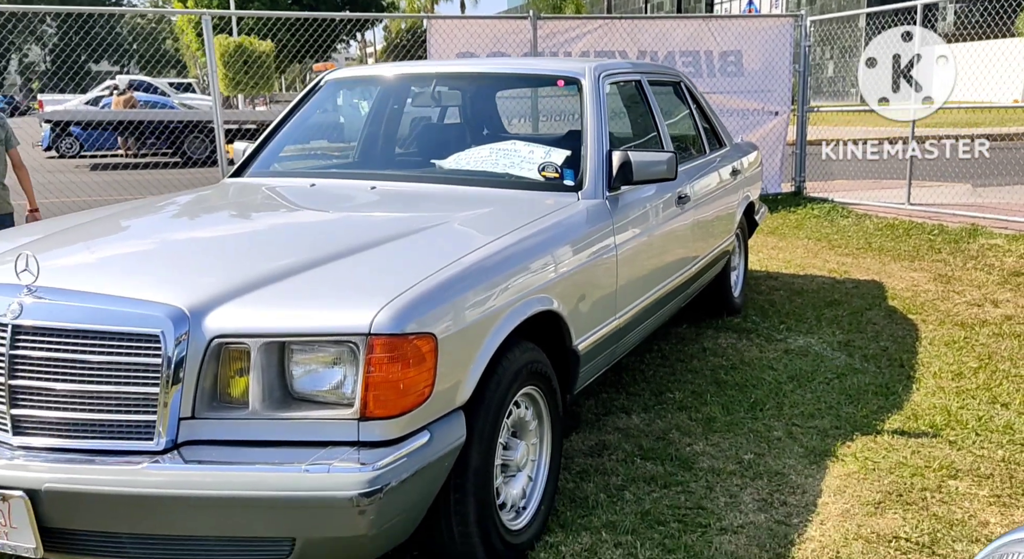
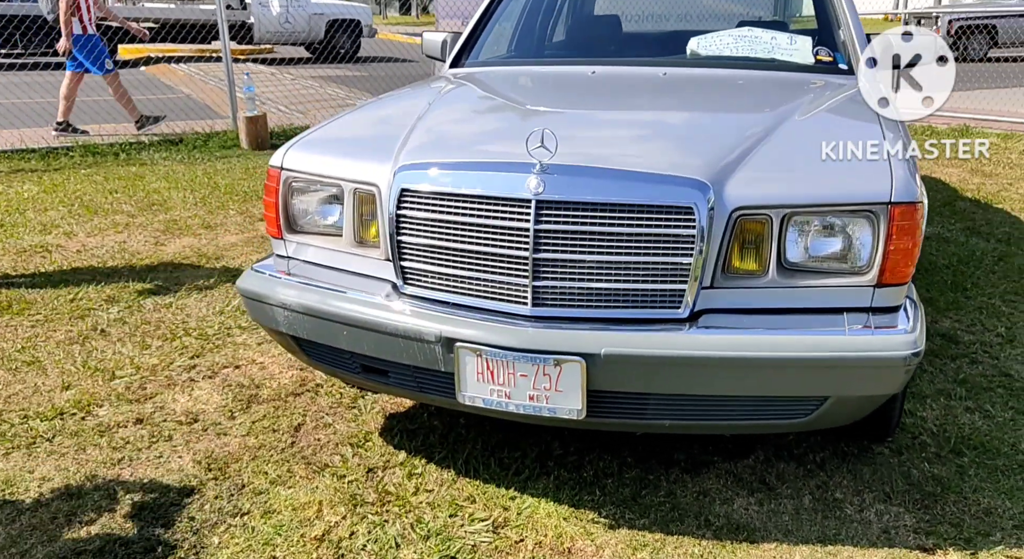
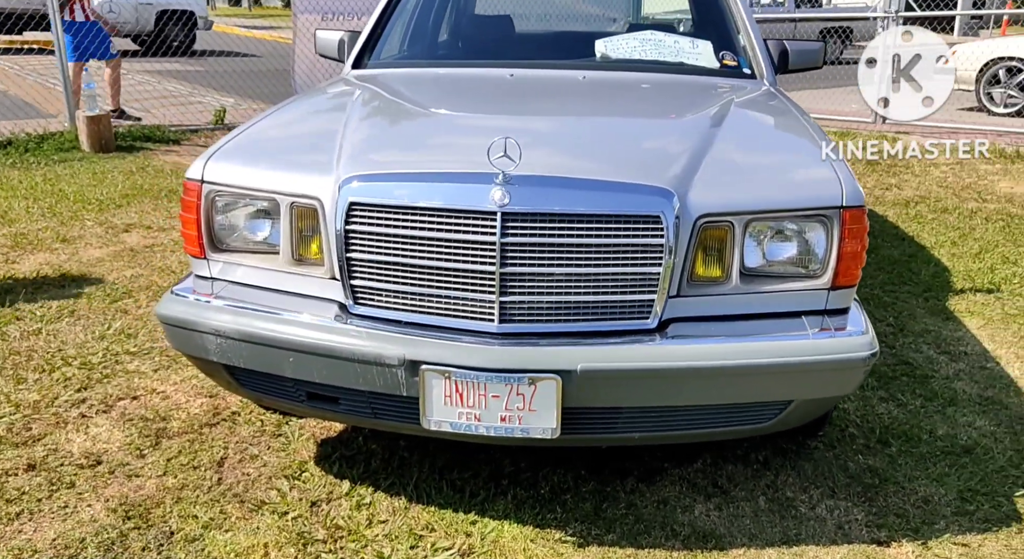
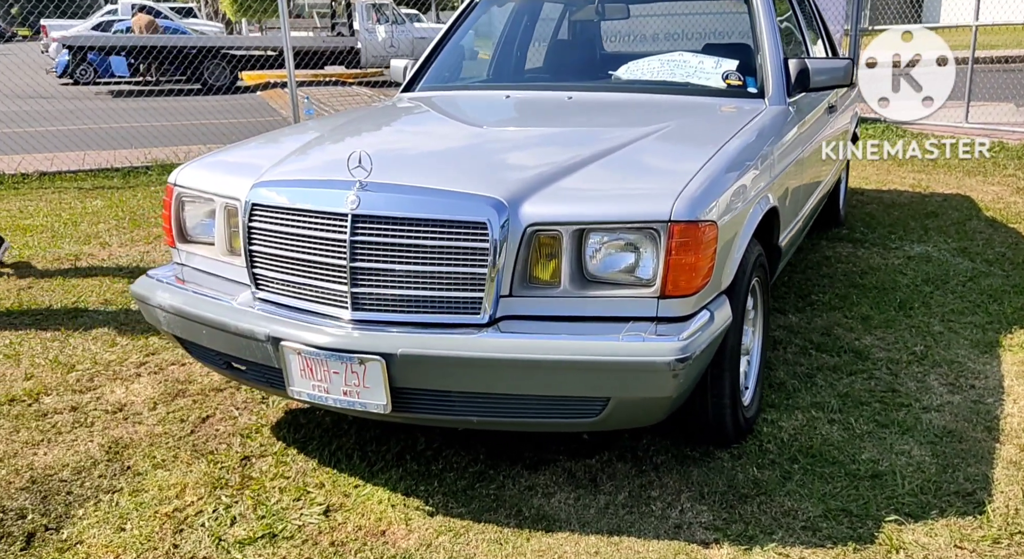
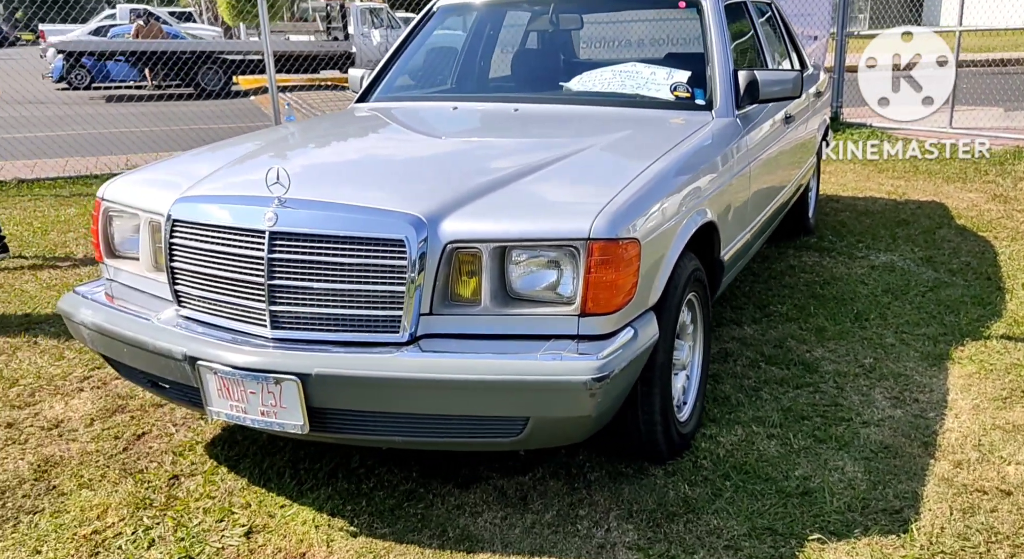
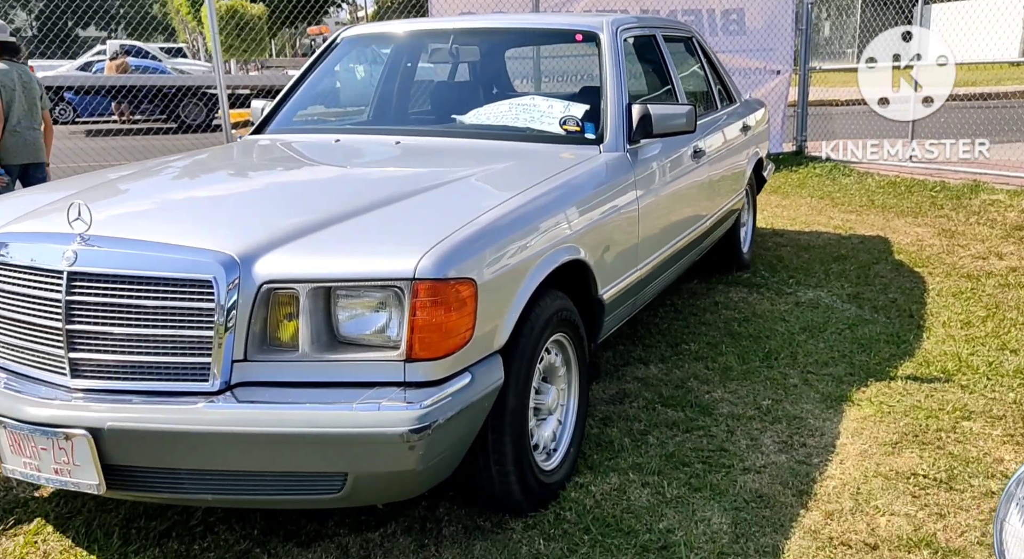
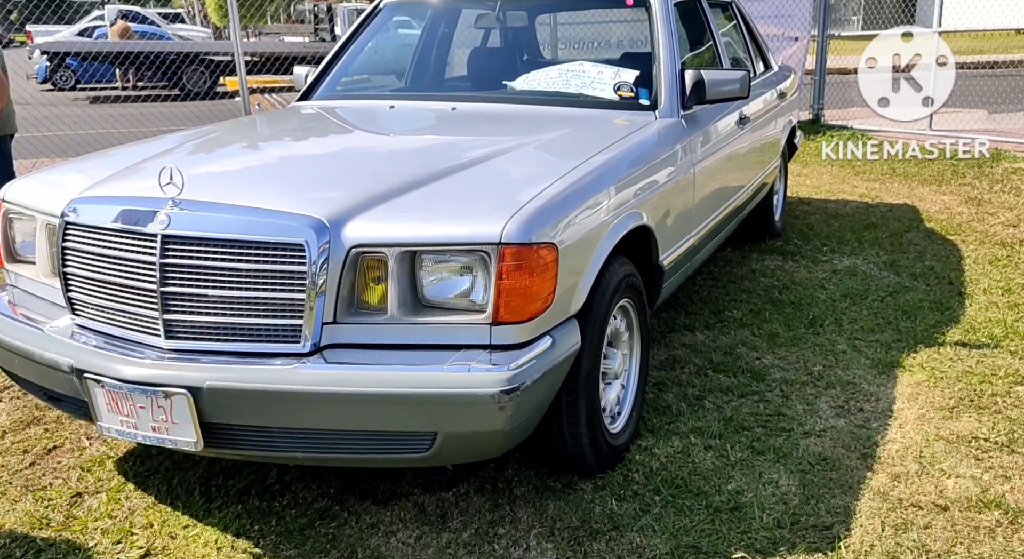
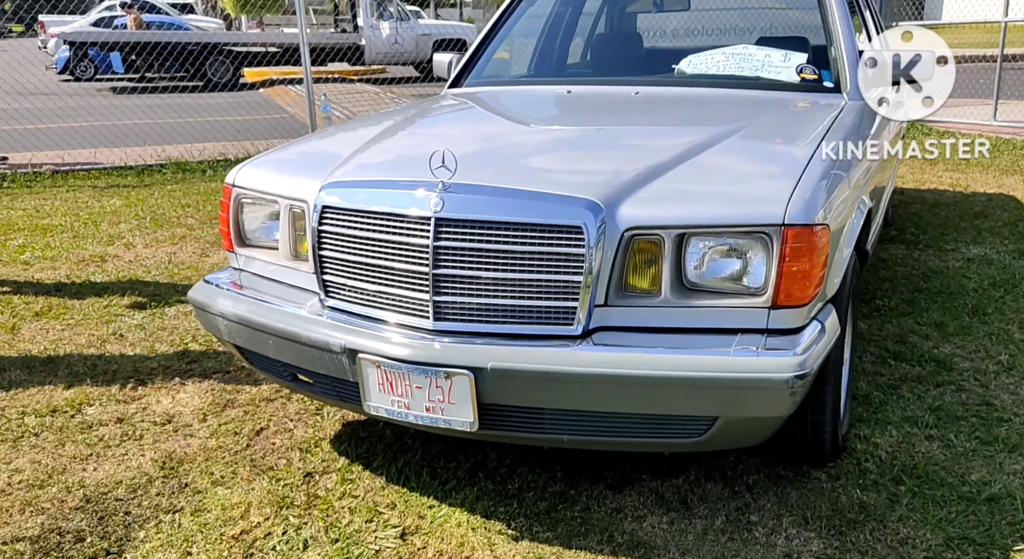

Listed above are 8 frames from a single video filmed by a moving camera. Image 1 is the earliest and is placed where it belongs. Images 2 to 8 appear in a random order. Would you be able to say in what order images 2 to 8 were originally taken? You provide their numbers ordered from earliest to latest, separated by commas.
6, 7, 5, 4, 8, 2, 3
